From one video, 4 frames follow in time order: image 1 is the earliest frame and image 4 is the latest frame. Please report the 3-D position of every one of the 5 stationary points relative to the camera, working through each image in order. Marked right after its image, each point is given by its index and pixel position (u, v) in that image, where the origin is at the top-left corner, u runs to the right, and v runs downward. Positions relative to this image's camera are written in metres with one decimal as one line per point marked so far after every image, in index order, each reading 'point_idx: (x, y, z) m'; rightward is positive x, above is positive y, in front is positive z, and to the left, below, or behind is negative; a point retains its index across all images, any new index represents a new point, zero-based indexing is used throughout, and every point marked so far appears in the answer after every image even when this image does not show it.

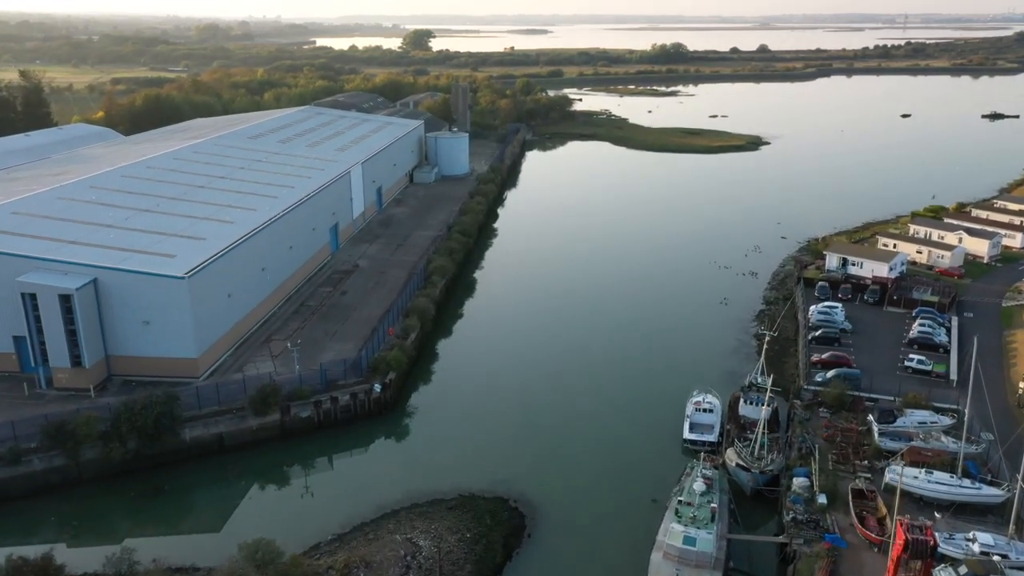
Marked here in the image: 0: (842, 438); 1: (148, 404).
0: (+7.1, -3.2, +12.9) m
1: (-7.8, -2.5, +12.8) m
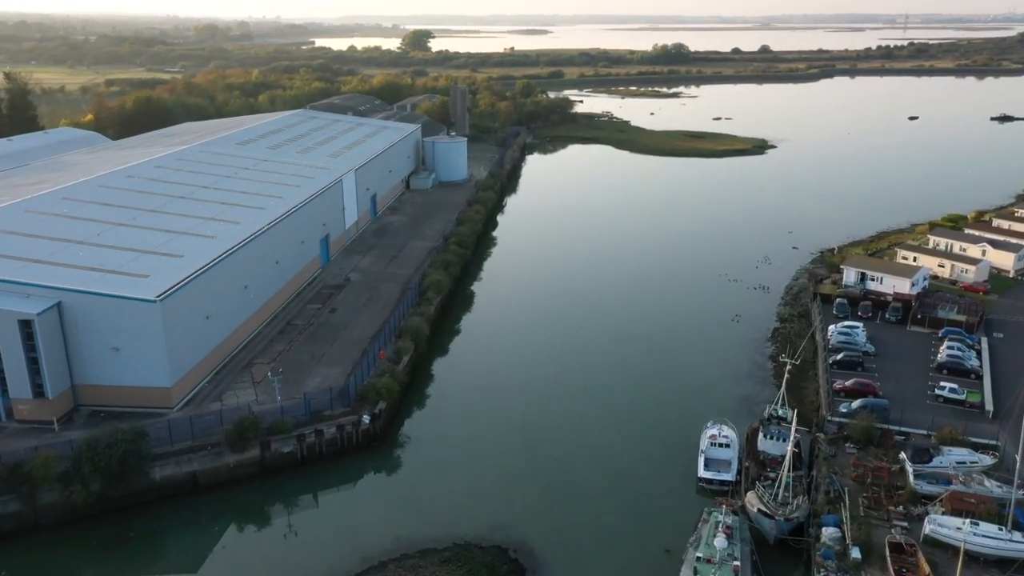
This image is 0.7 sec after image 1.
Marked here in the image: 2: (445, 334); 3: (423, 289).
0: (+7.1, -3.7, +11.7) m
1: (-7.8, -3.0, +11.7) m
2: (-2.2, -1.6, +19.3) m
3: (-2.9, 0.0, +19.6) m
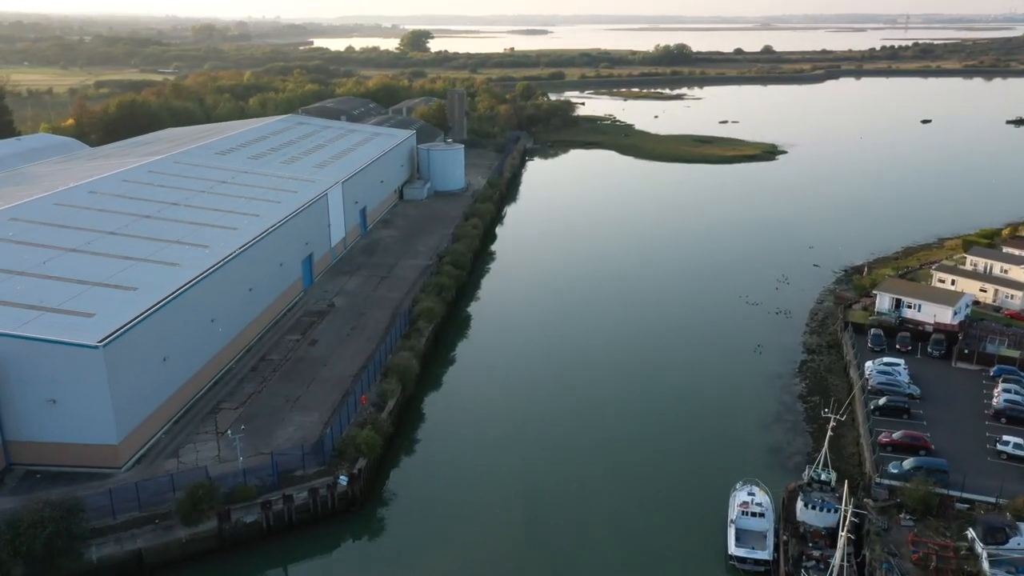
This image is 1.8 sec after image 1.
0: (+7.0, -4.6, +9.9) m
1: (-7.8, -3.8, +9.9) m
2: (-2.2, -2.4, +17.5) m
3: (-2.9, -0.9, +17.8) m
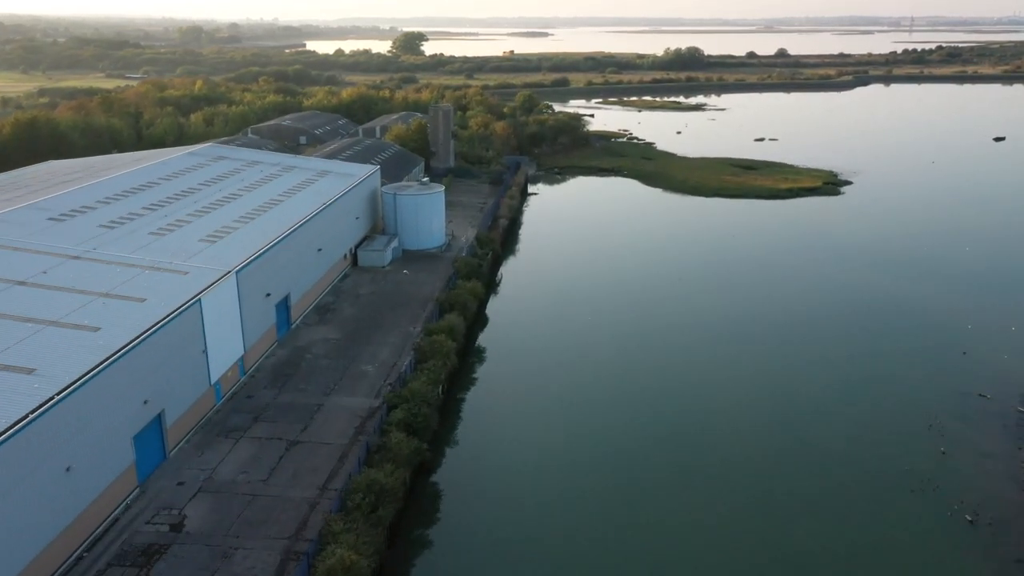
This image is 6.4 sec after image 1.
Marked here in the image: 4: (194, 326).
0: (+6.9, -8.1, +1.3) m
1: (-7.9, -7.4, +1.3) m
2: (-2.3, -6.0, +8.9) m
3: (-3.0, -4.4, +9.2) m
4: (-6.8, -0.8, +13.0) m
